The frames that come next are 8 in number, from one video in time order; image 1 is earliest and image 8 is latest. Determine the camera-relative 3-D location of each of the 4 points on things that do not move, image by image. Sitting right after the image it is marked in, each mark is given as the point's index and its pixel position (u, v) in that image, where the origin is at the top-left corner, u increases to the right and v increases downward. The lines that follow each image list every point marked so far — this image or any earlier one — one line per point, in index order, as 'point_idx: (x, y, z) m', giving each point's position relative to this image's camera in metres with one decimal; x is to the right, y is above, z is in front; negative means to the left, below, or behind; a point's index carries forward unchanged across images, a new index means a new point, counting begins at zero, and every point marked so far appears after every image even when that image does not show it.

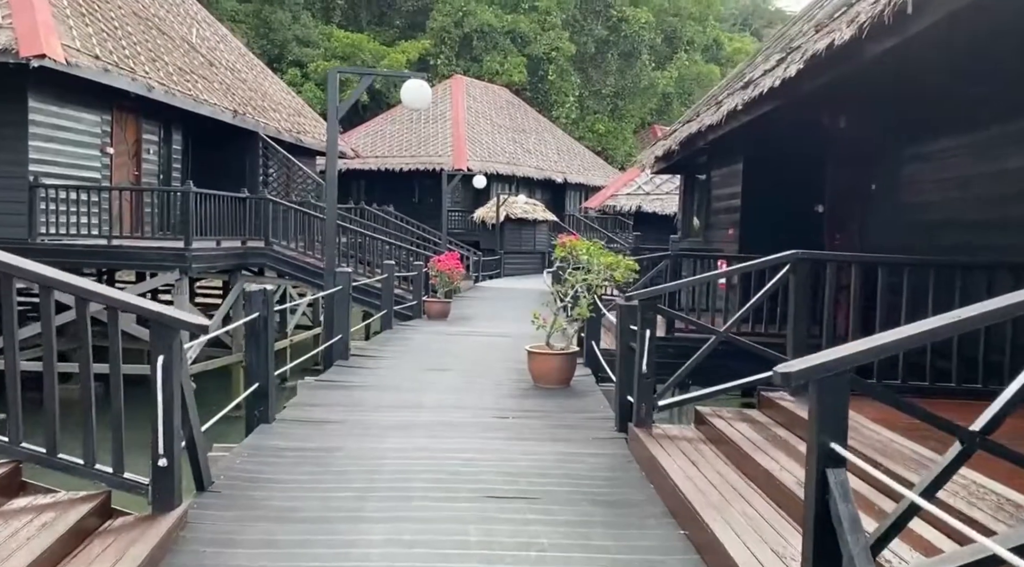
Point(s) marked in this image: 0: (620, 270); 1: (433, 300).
0: (+0.8, +0.1, +6.3) m
1: (-1.2, -0.2, +12.2) m
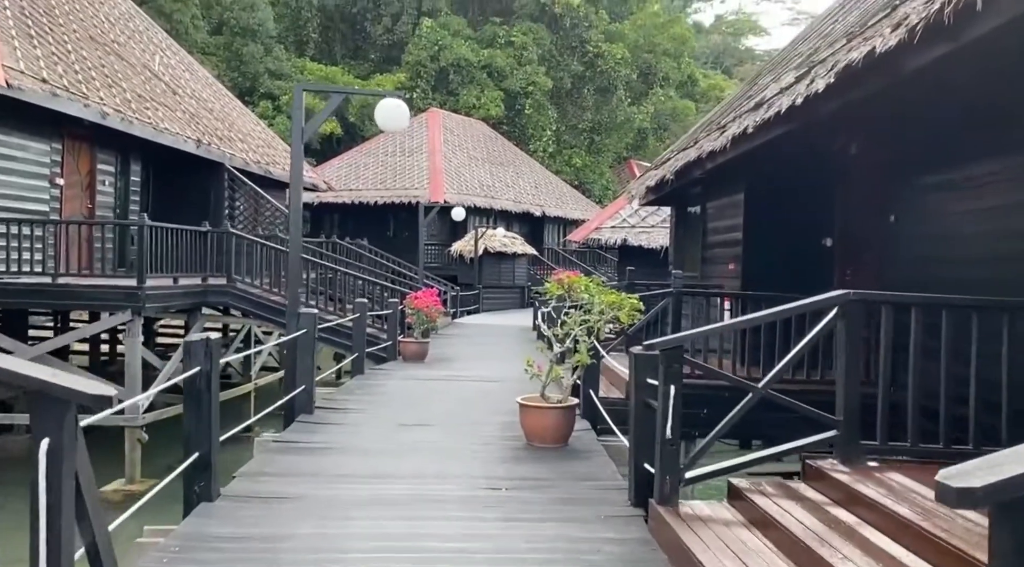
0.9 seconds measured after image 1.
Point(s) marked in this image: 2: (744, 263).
0: (+0.7, -0.2, +5.6) m
1: (-1.4, -0.8, +11.3) m
2: (+2.4, +0.2, +8.7) m
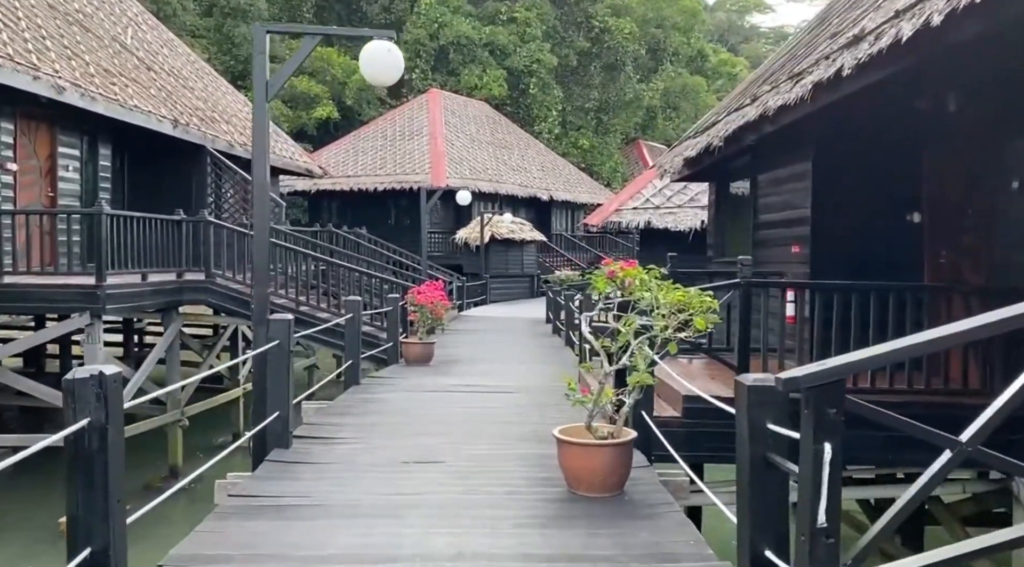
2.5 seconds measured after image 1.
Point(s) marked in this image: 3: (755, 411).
0: (+0.9, -0.1, +4.1) m
1: (-1.2, -0.7, +9.9) m
2: (+2.6, +0.3, +7.2) m
3: (+0.8, -0.4, +2.8) m
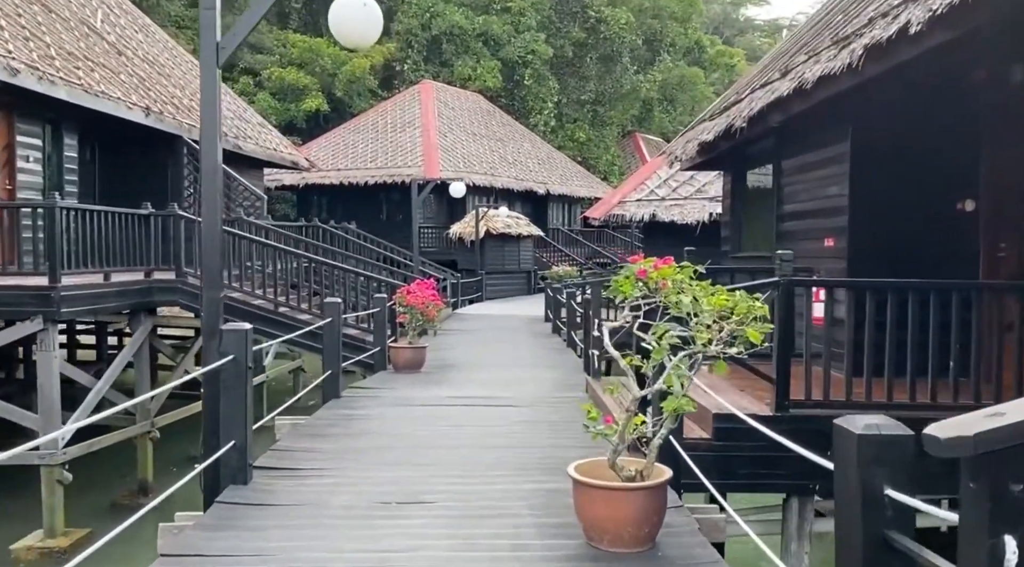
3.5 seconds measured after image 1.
0: (+0.9, -0.1, +3.3) m
1: (-1.2, -0.7, +9.0) m
2: (+2.6, +0.3, +6.4) m
3: (+0.8, -0.4, +2.0) m
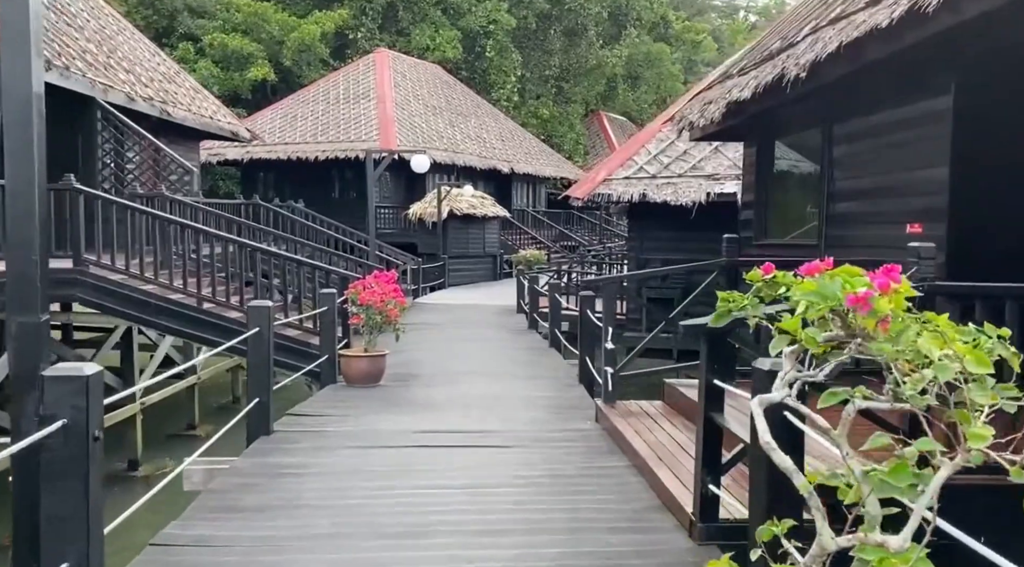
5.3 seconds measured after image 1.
0: (+1.1, -0.2, +1.6) m
1: (-1.4, -0.6, +7.3) m
2: (+2.6, +0.3, +4.8) m
3: (+1.0, -0.5, +0.3) m
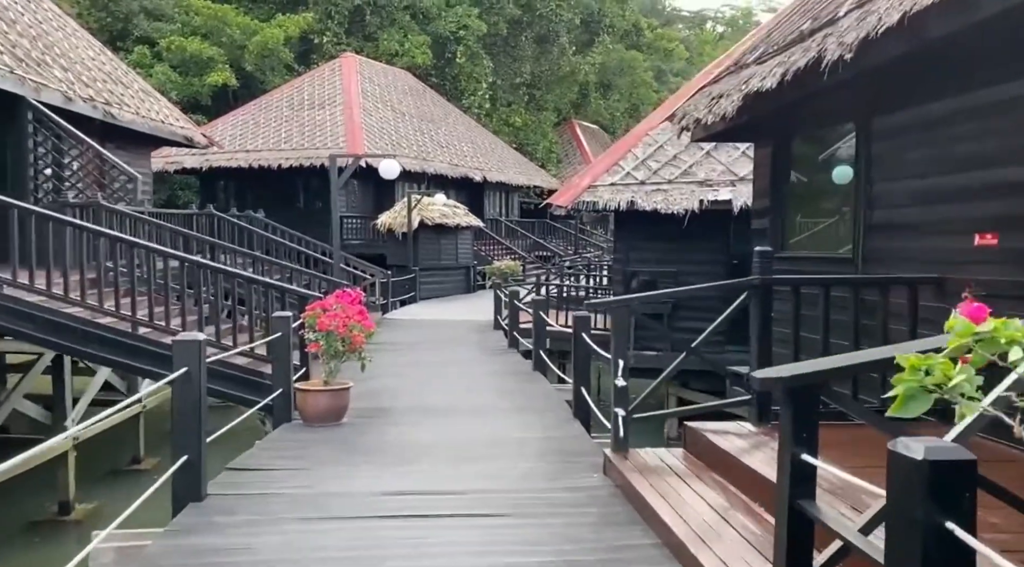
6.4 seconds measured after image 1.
0: (+1.2, -0.3, +0.7) m
1: (-1.5, -0.8, +6.2) m
2: (+2.5, +0.2, +4.0) m
3: (+1.2, -0.6, -0.6) m
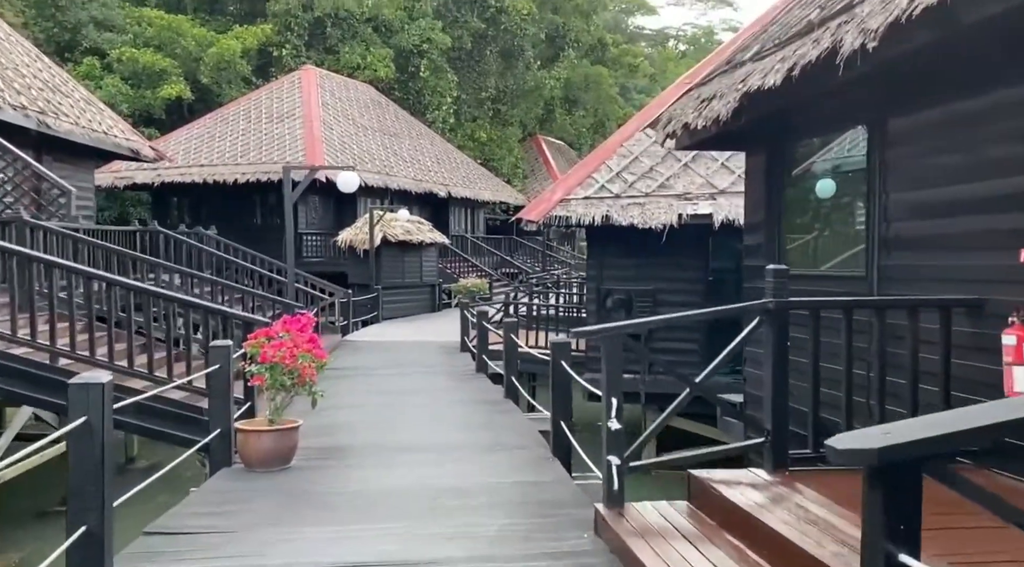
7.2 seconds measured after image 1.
0: (+1.2, -0.3, +0.1) m
1: (-1.7, -0.9, +5.5) m
2: (+2.4, +0.1, +3.4) m
3: (+1.3, -0.6, -1.2) m
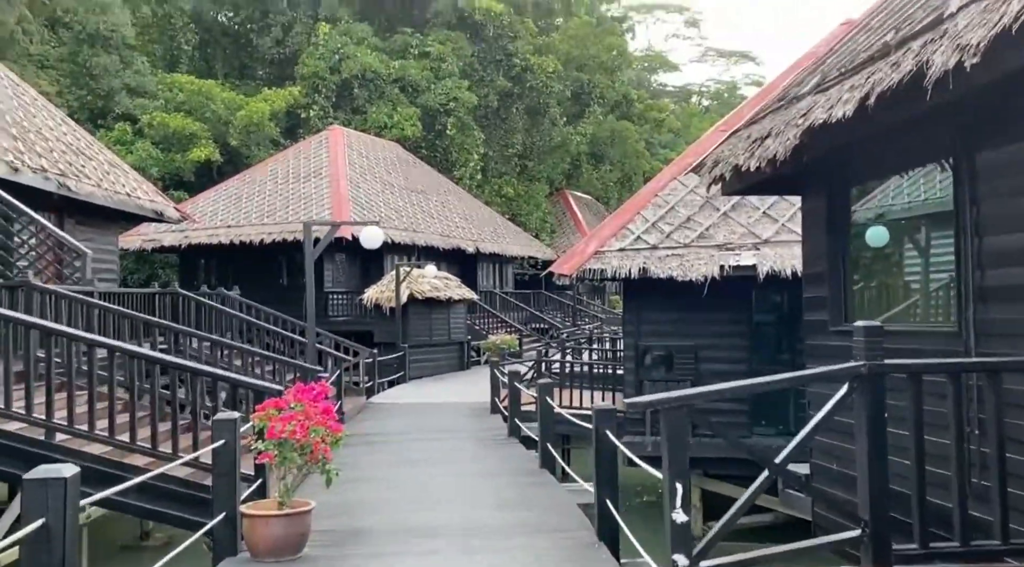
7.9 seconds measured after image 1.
0: (+1.2, -0.3, -0.6) m
1: (-1.4, -1.3, +4.9) m
2: (+2.6, 0.0, +2.7) m
3: (+1.3, -0.5, -1.9) m
